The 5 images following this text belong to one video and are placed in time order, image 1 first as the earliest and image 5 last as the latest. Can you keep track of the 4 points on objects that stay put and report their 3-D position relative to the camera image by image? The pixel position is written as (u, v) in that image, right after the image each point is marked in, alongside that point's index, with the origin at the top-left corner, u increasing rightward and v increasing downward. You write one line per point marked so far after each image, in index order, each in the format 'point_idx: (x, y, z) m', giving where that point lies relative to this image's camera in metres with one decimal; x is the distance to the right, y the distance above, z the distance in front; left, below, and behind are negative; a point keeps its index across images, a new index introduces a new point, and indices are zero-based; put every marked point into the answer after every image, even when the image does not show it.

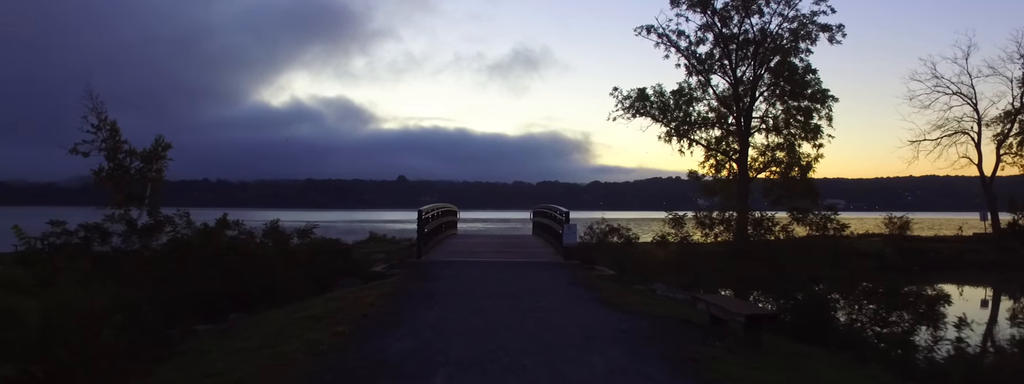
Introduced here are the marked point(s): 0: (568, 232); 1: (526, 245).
0: (+0.8, -0.6, +12.6) m
1: (+0.3, -1.1, +16.3) m
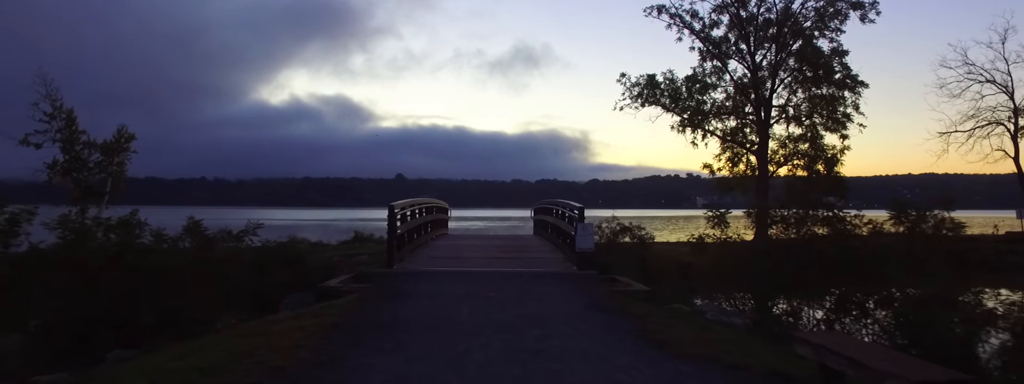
0: (+0.8, -0.5, +9.8) m
1: (+0.3, -0.9, +13.5) m
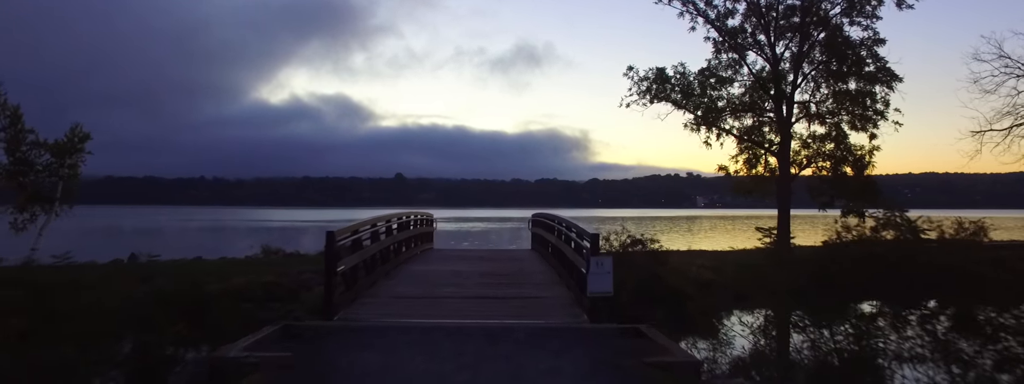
0: (+0.7, -0.7, +7.0) m
1: (+0.2, -1.1, +10.7) m
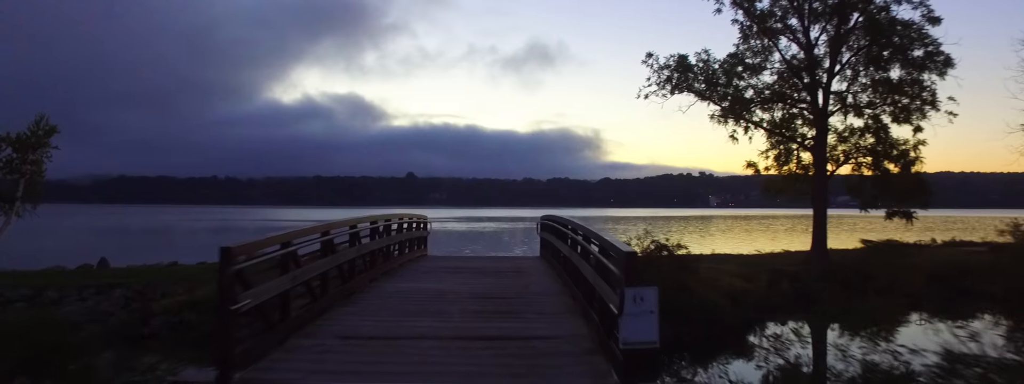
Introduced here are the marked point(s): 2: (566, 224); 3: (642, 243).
0: (+0.6, -0.6, +4.6) m
1: (+0.2, -1.1, +8.3) m
2: (+0.7, -0.5, +11.6) m
3: (+3.1, -1.2, +19.6) m
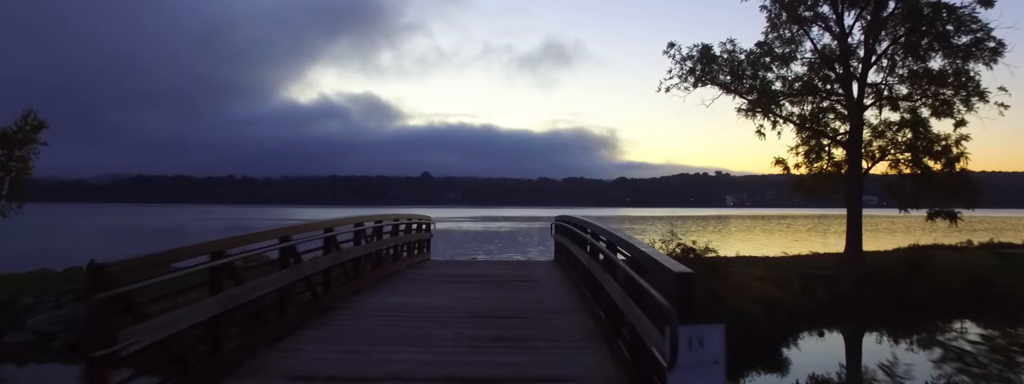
0: (+0.6, -0.6, +3.1) m
1: (+0.2, -1.0, +6.8) m
2: (+0.9, -0.4, +10.1) m
3: (+3.3, -1.2, +18.1) m
